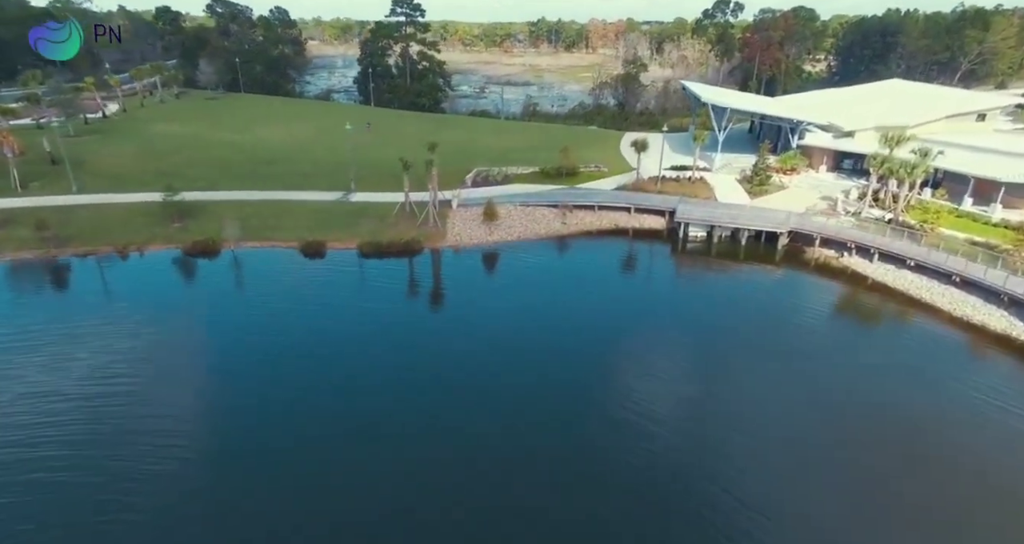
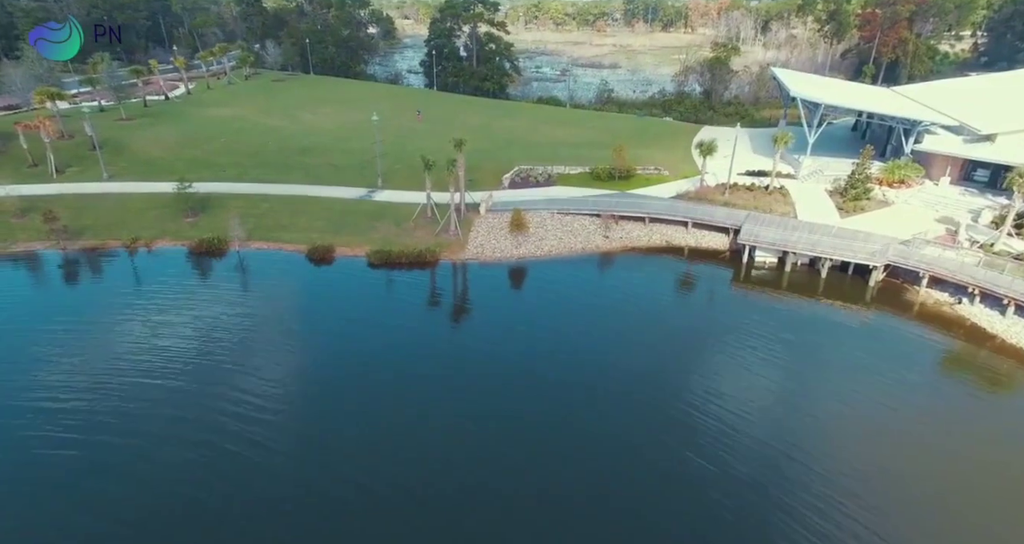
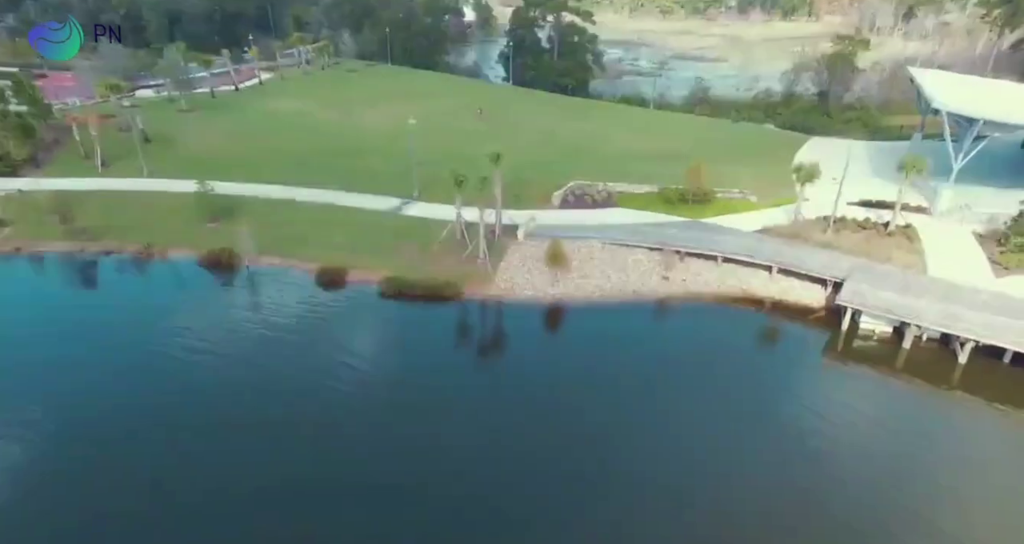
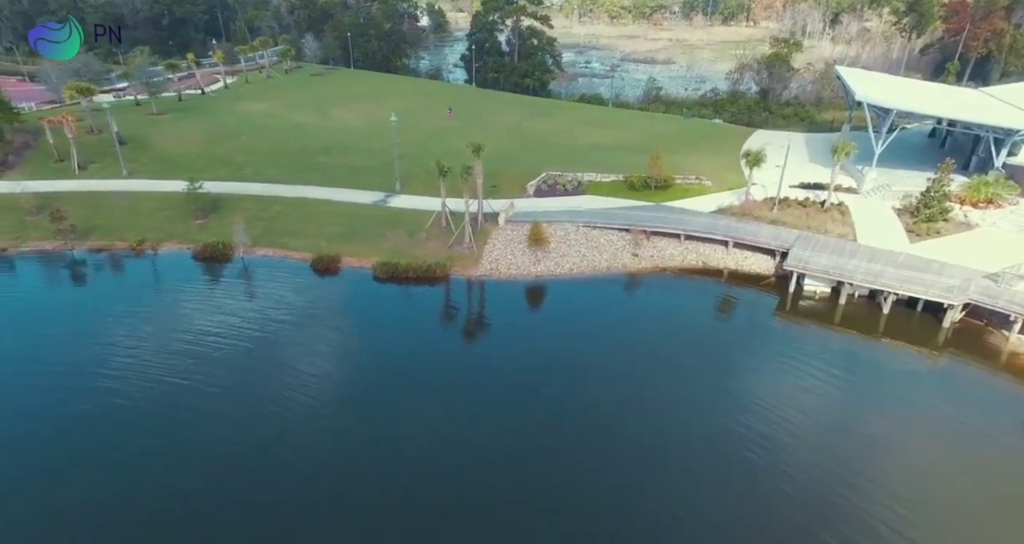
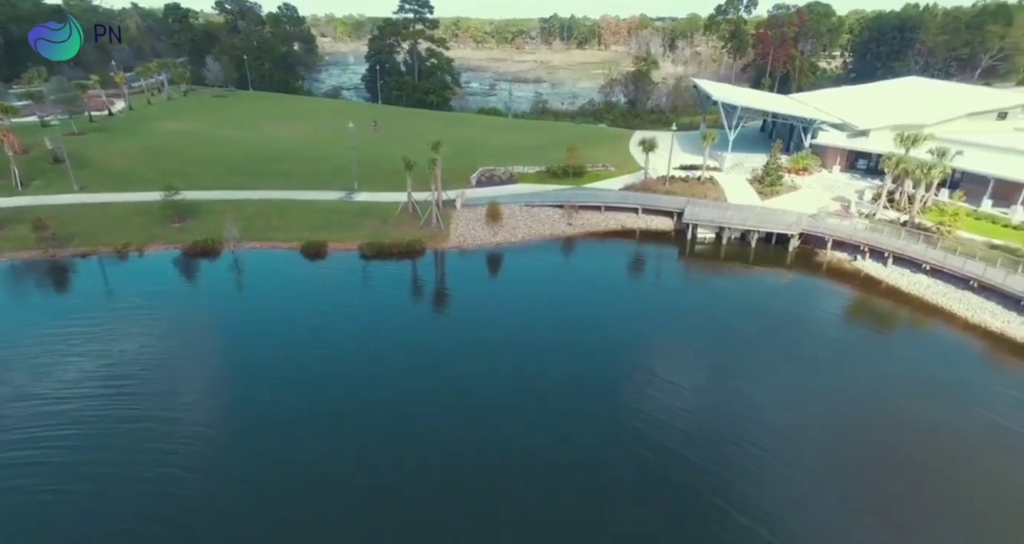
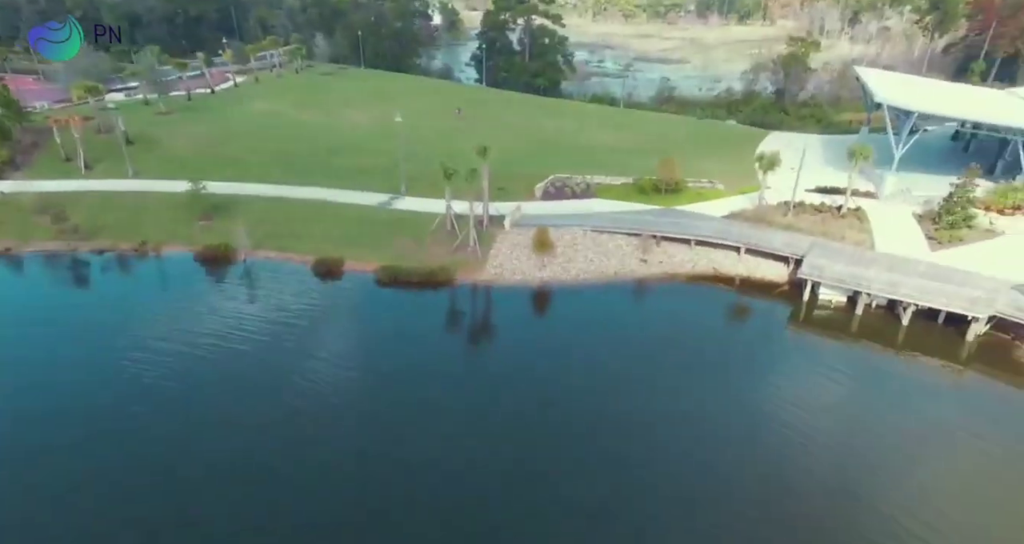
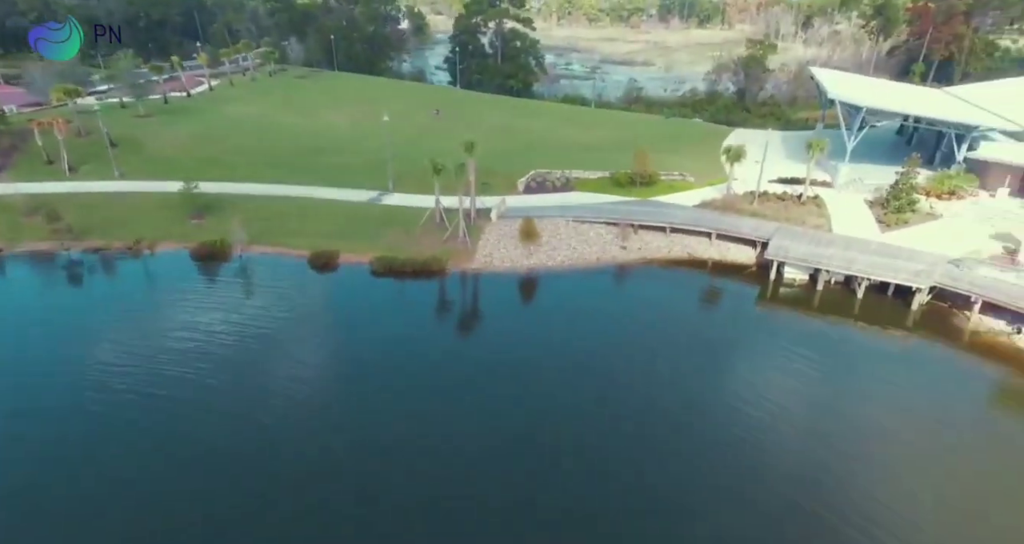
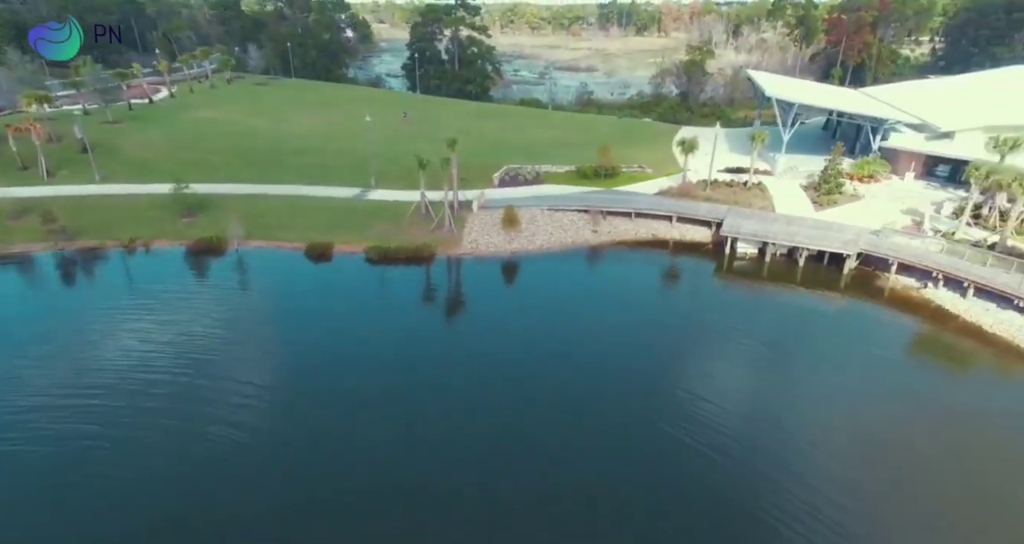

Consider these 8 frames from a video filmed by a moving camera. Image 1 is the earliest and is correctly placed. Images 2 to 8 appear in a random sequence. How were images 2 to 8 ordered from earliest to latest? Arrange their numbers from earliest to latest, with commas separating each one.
2, 4, 3, 6, 7, 8, 5
